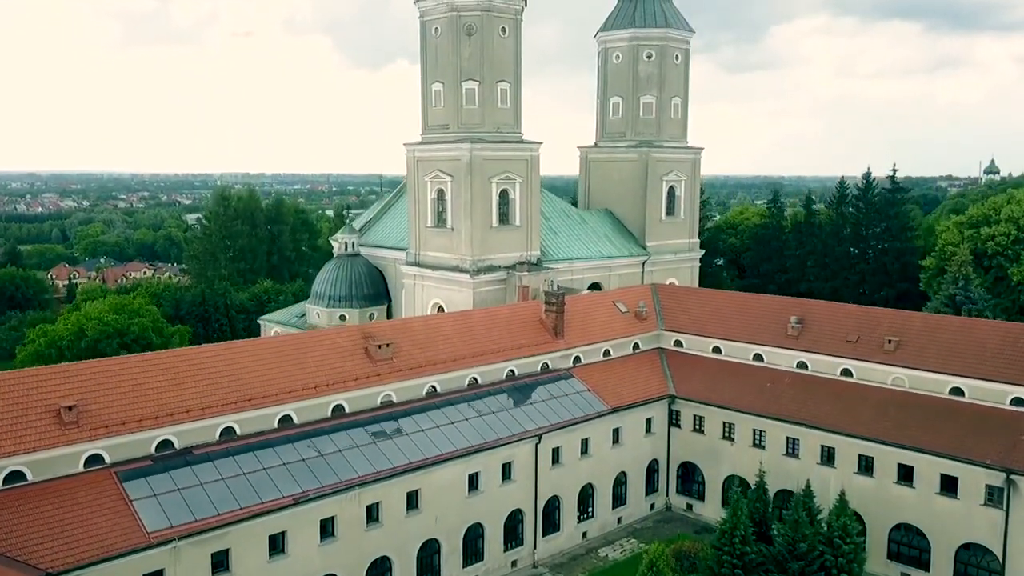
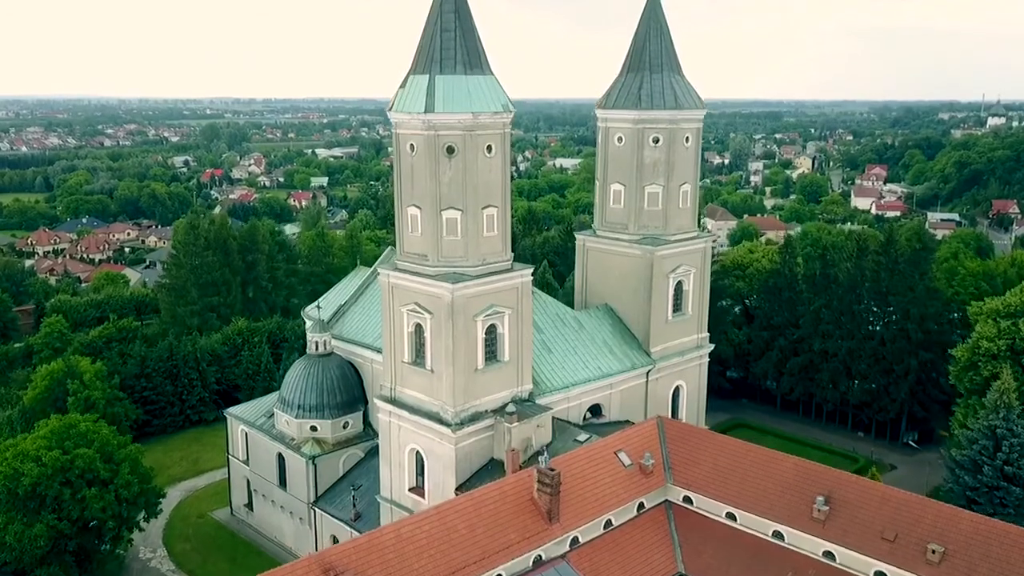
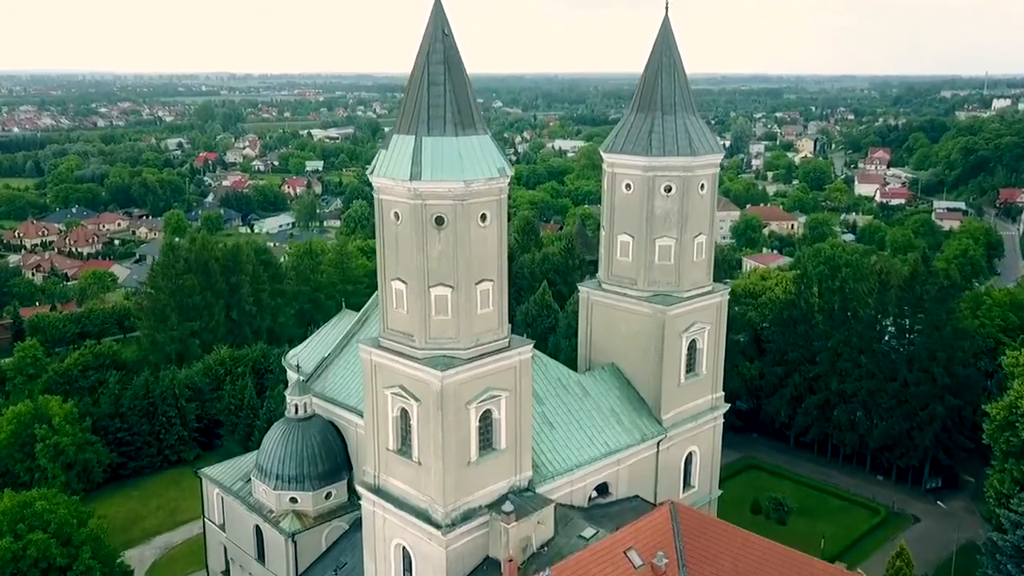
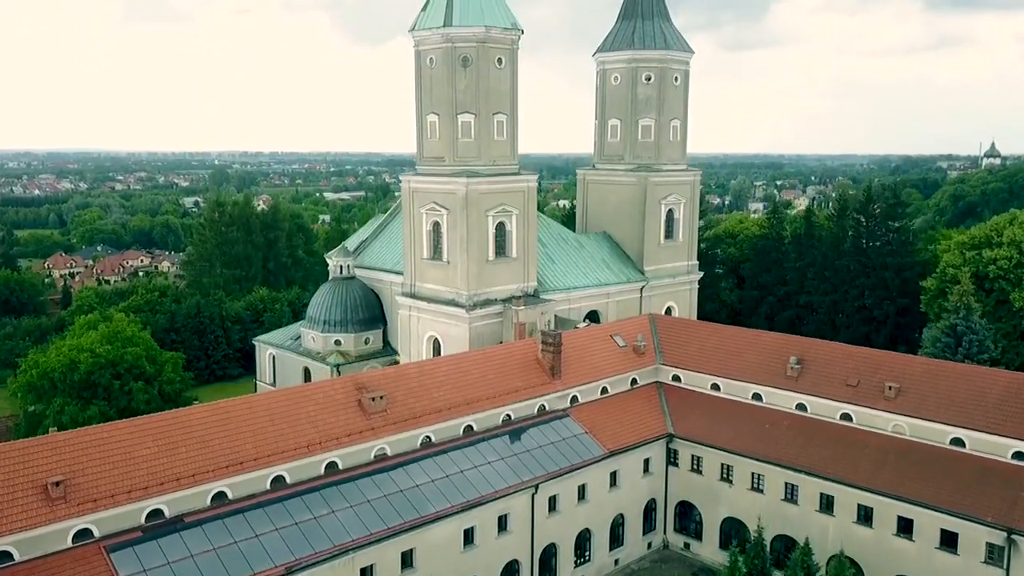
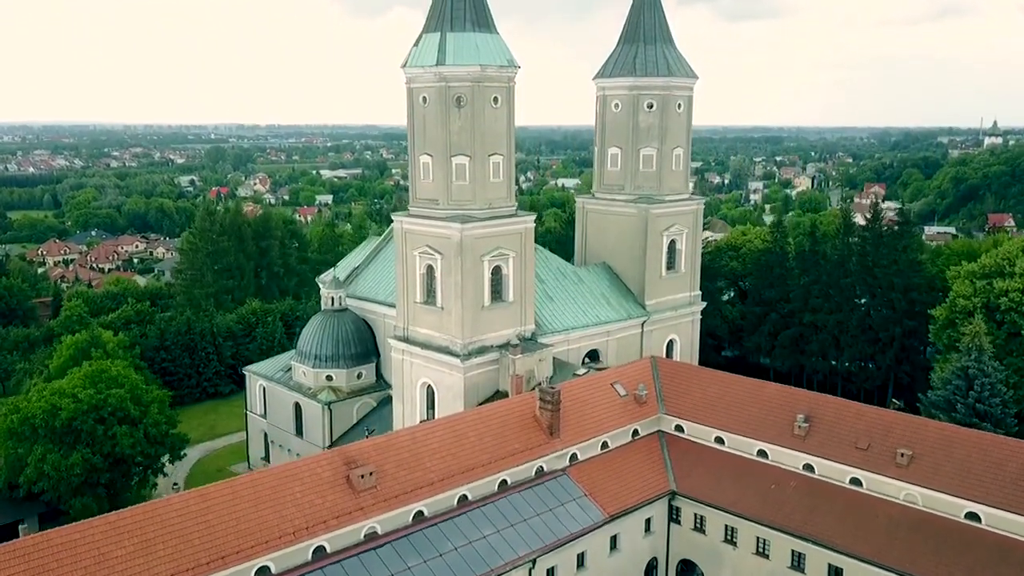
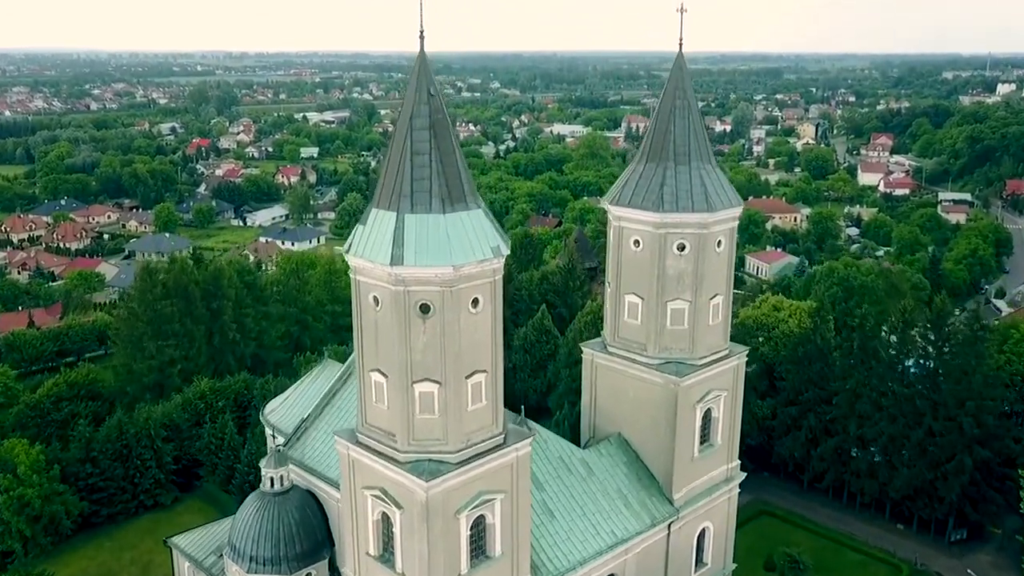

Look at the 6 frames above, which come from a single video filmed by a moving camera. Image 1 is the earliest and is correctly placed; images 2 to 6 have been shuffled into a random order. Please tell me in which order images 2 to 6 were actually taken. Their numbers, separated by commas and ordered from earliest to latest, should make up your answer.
4, 5, 2, 3, 6
